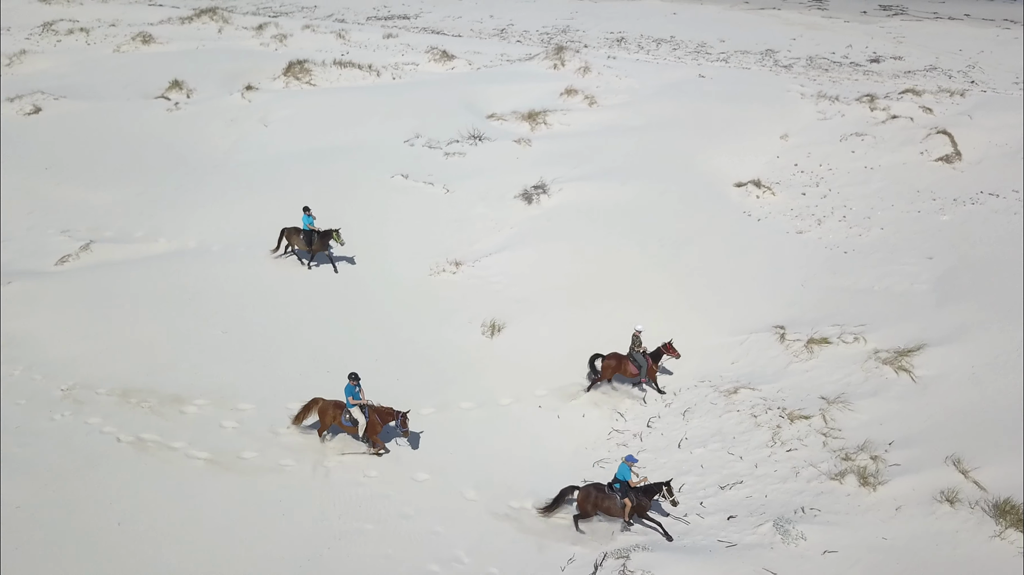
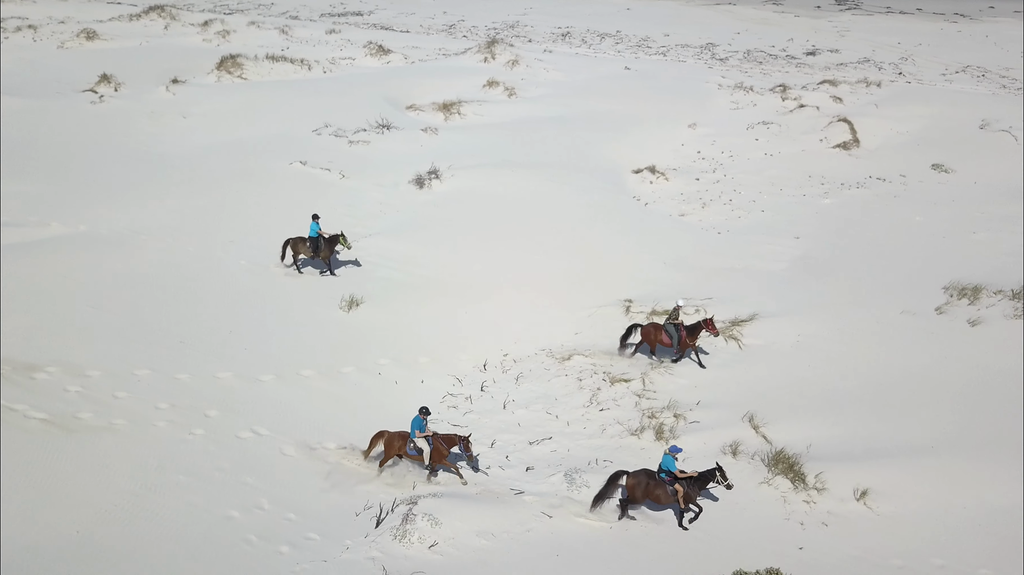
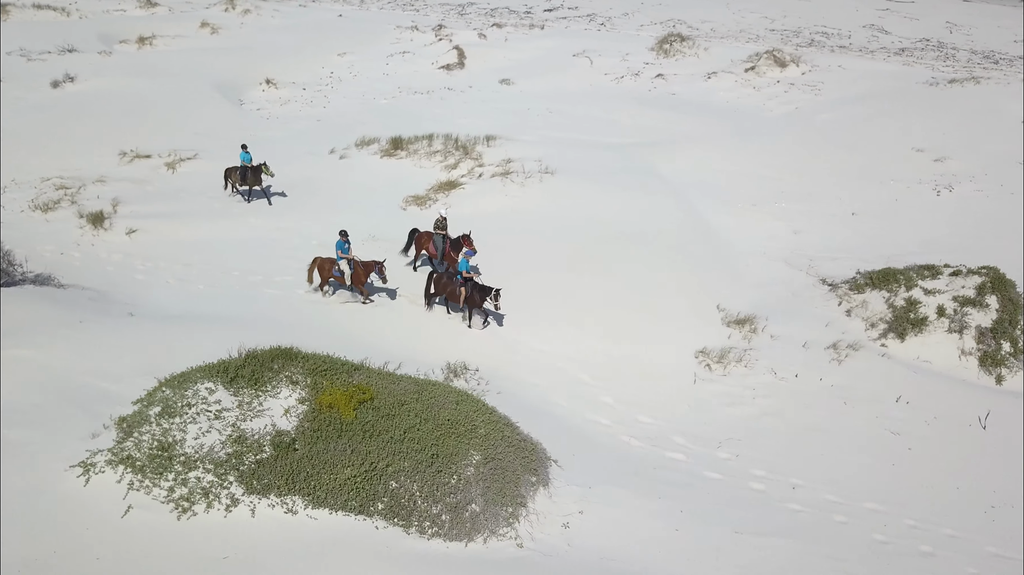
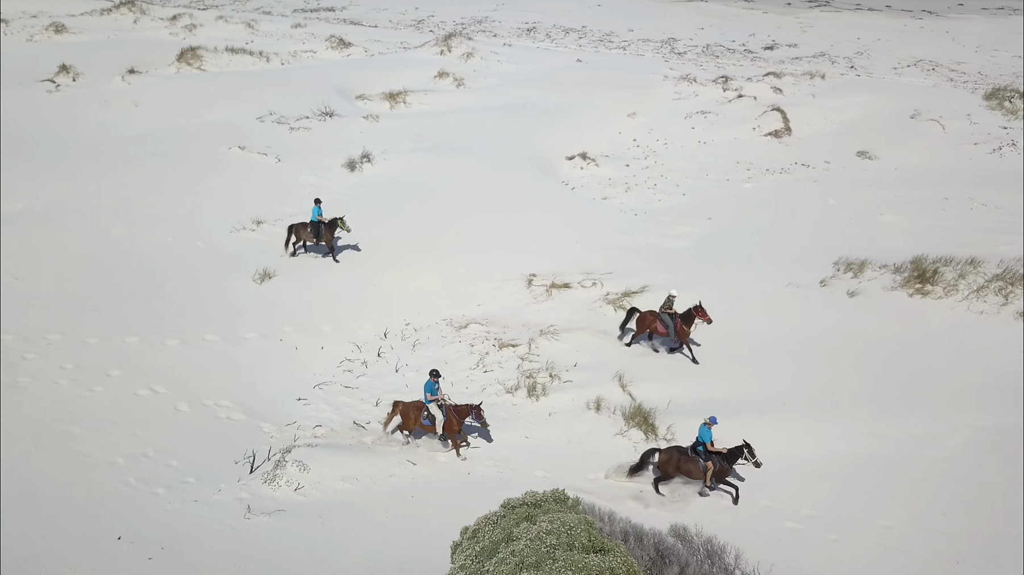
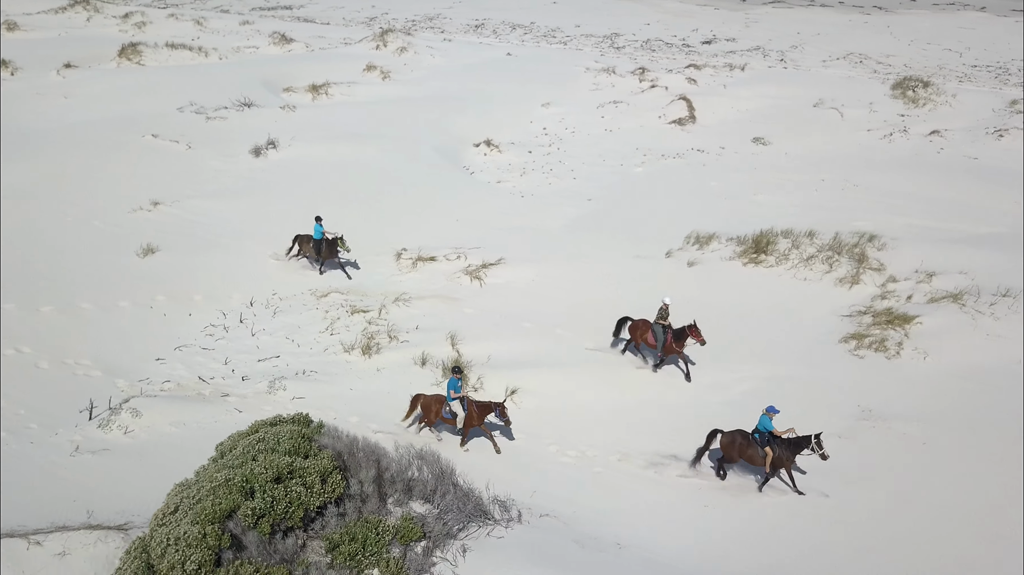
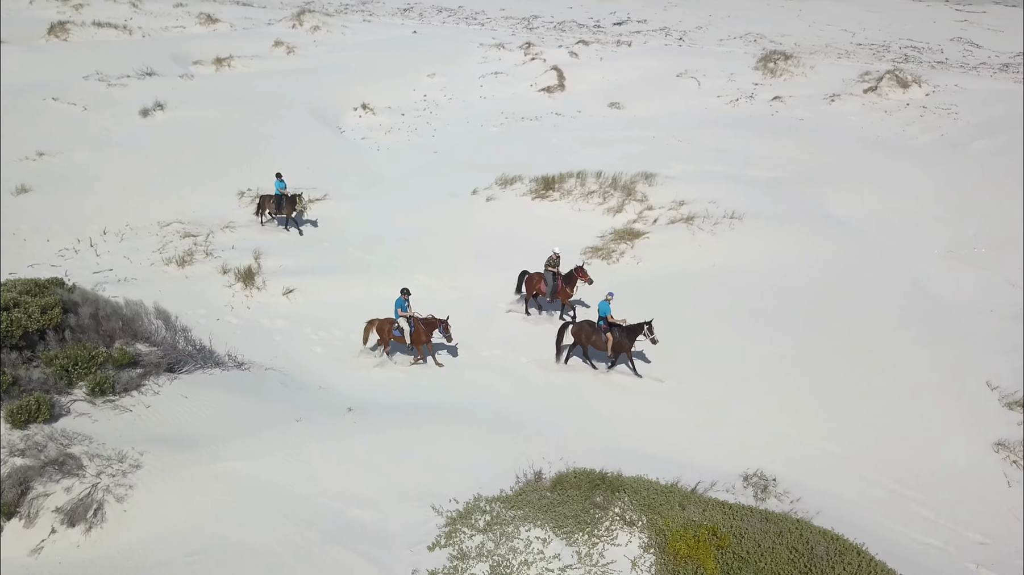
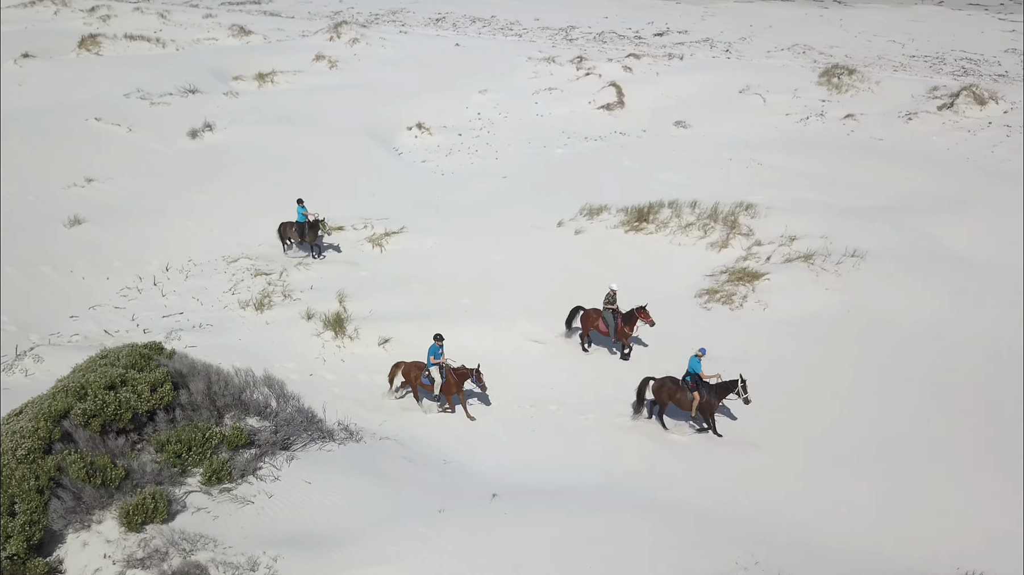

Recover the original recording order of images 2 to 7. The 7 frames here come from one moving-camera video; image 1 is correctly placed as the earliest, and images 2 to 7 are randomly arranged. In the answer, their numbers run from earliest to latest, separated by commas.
2, 4, 5, 7, 6, 3
